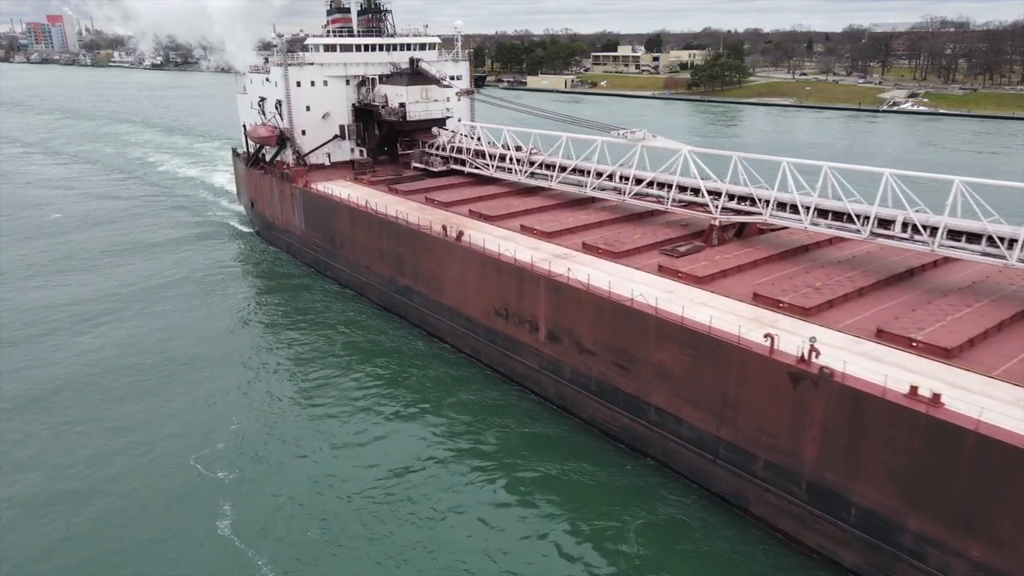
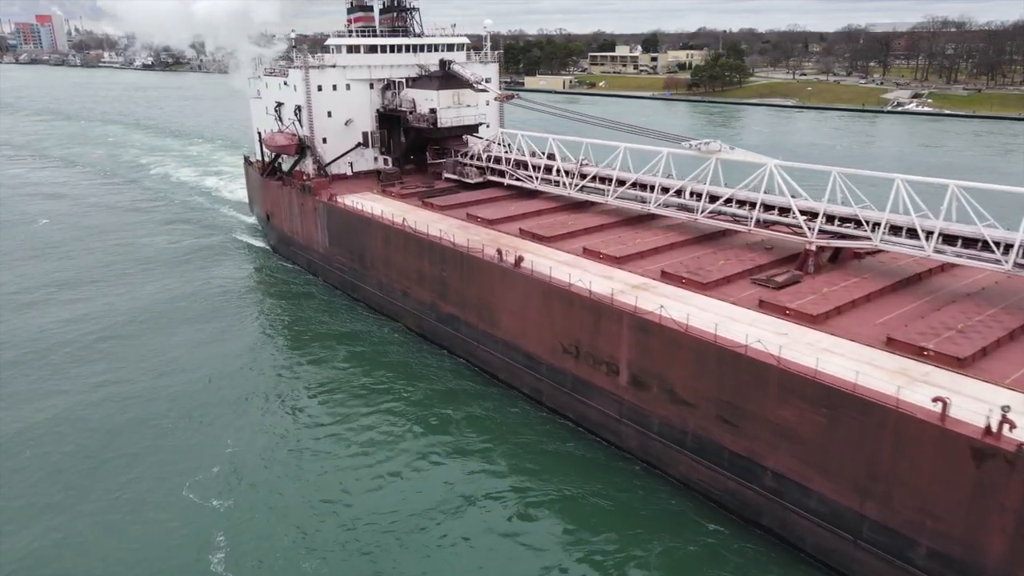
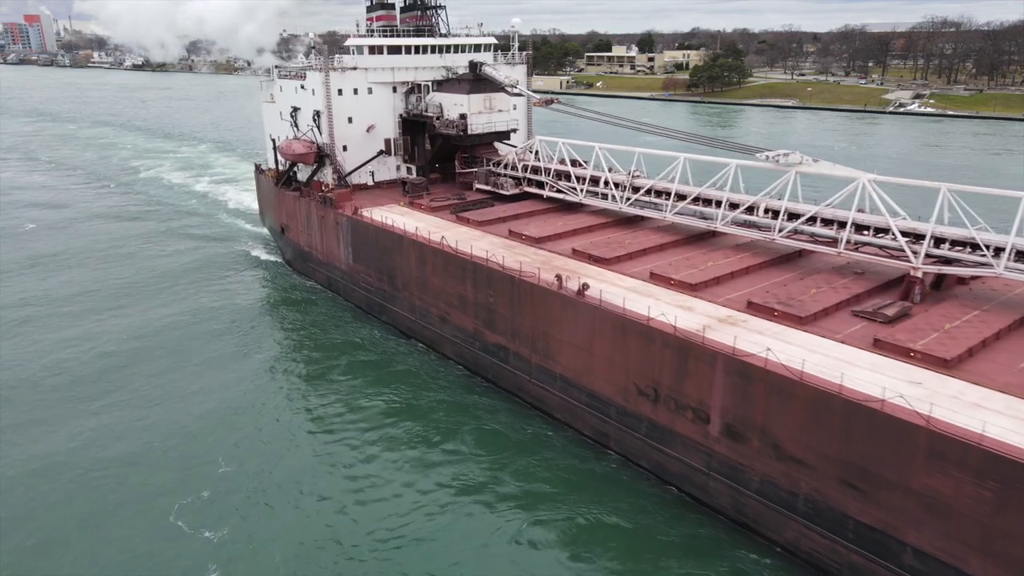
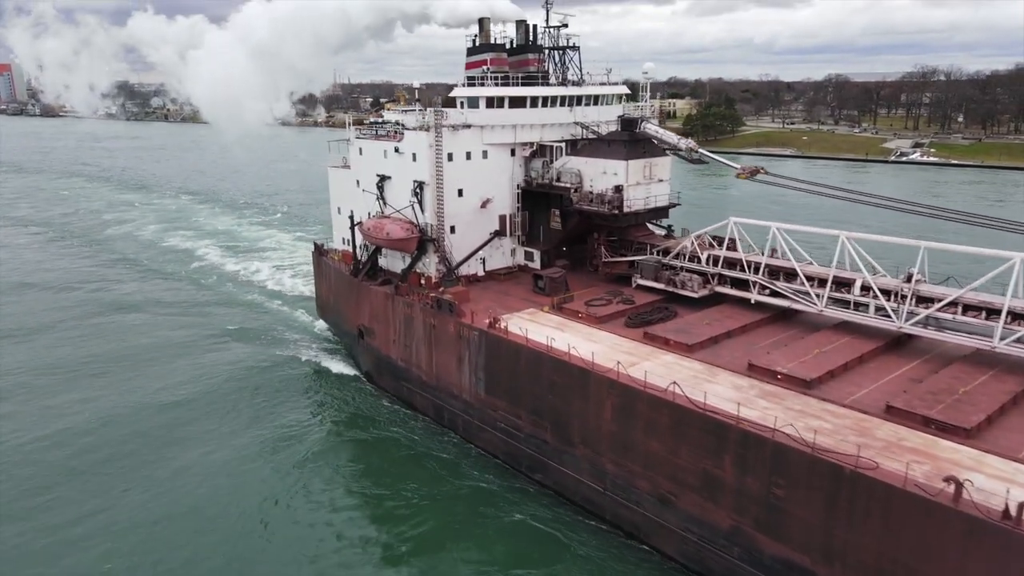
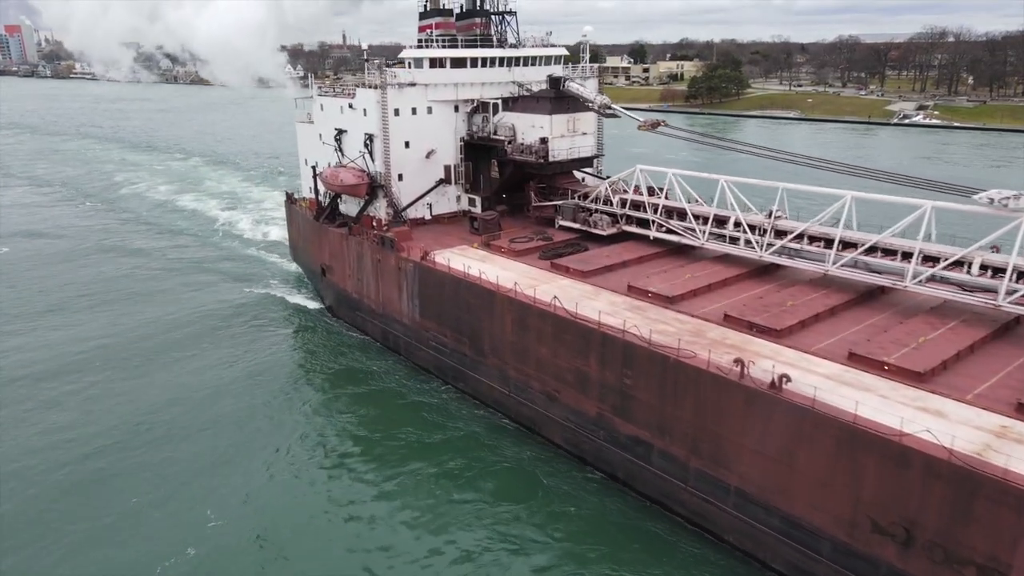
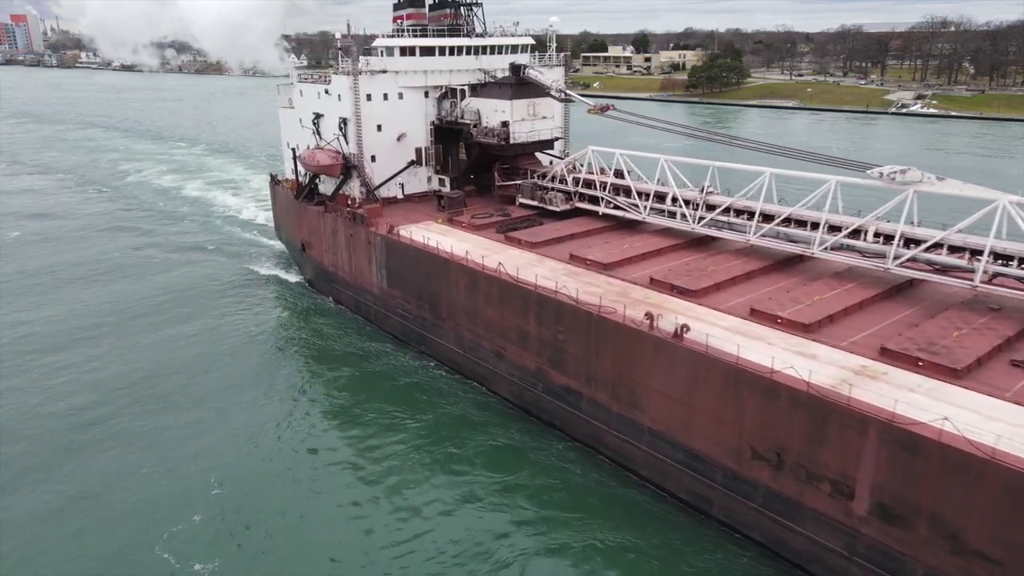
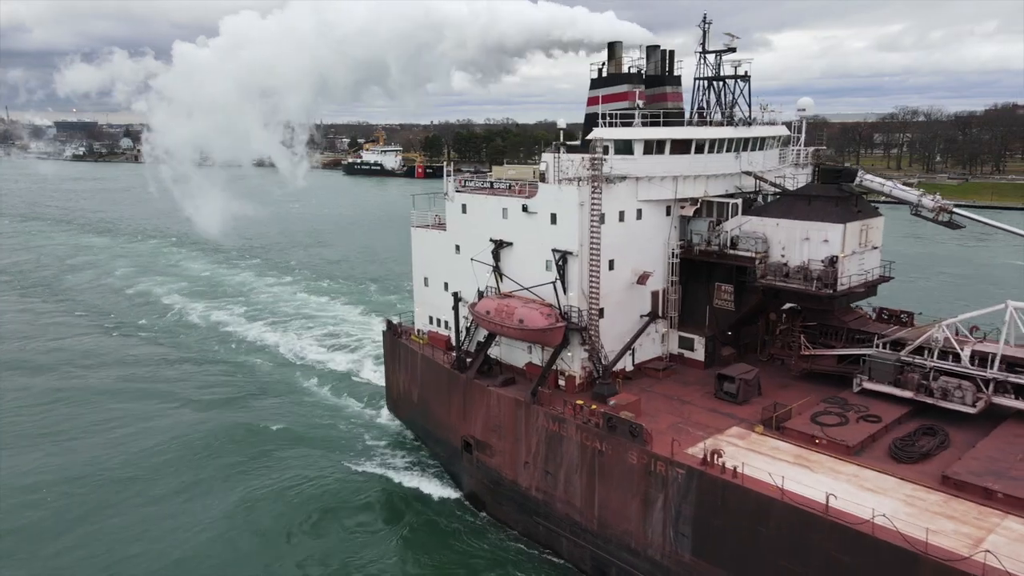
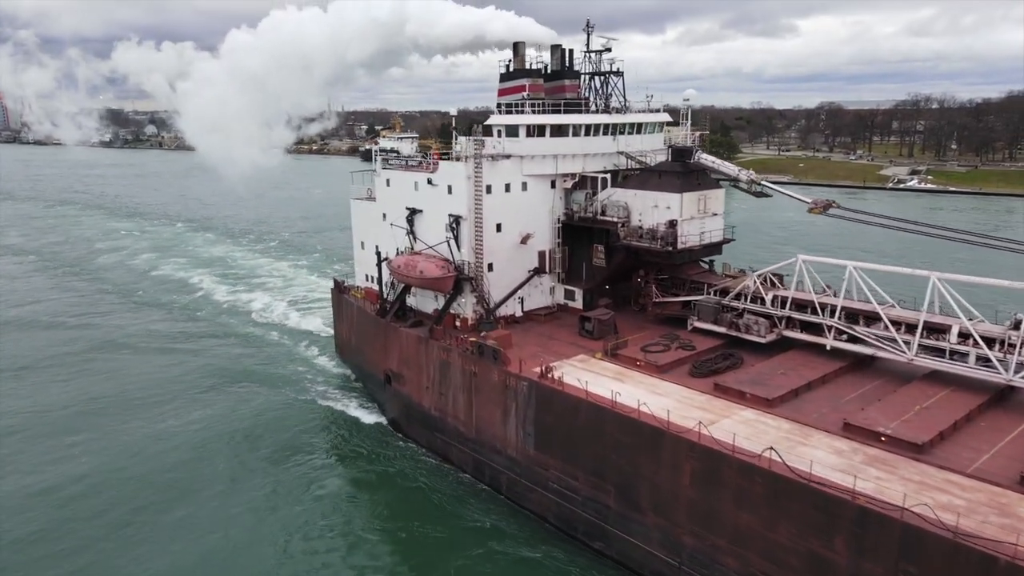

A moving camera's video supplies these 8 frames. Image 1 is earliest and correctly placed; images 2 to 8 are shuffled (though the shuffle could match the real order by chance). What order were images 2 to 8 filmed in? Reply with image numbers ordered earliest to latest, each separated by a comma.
2, 3, 6, 5, 4, 8, 7
